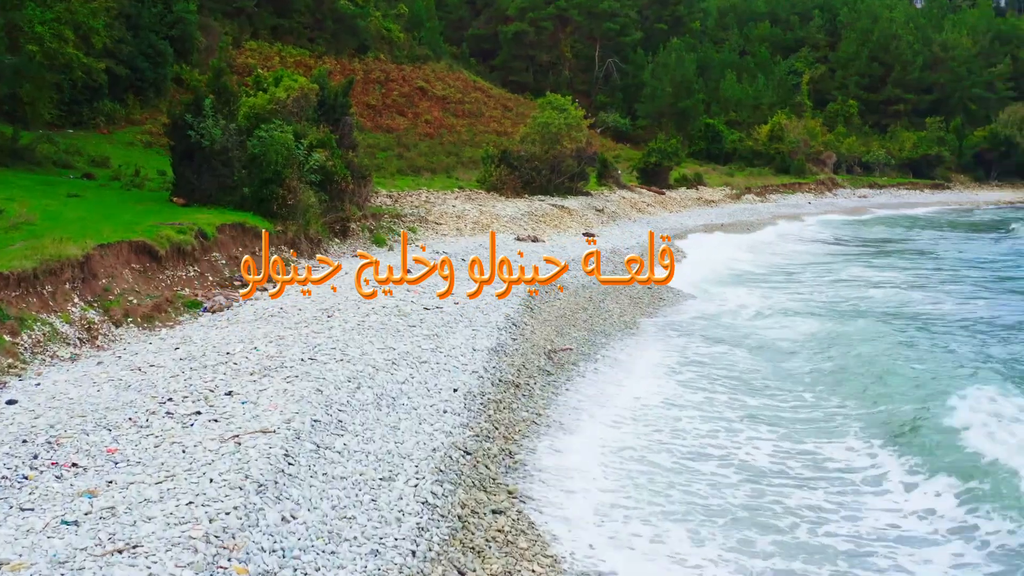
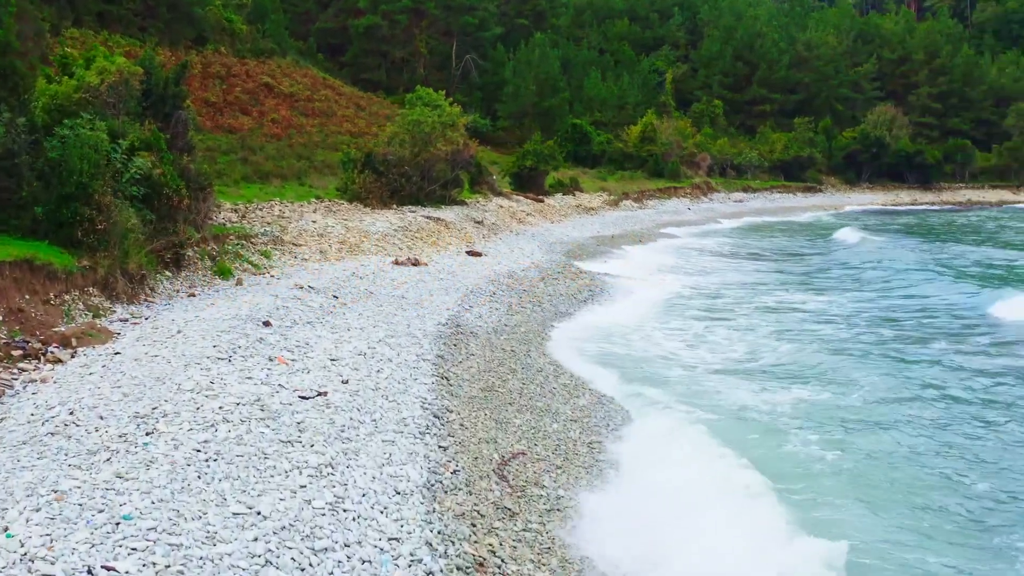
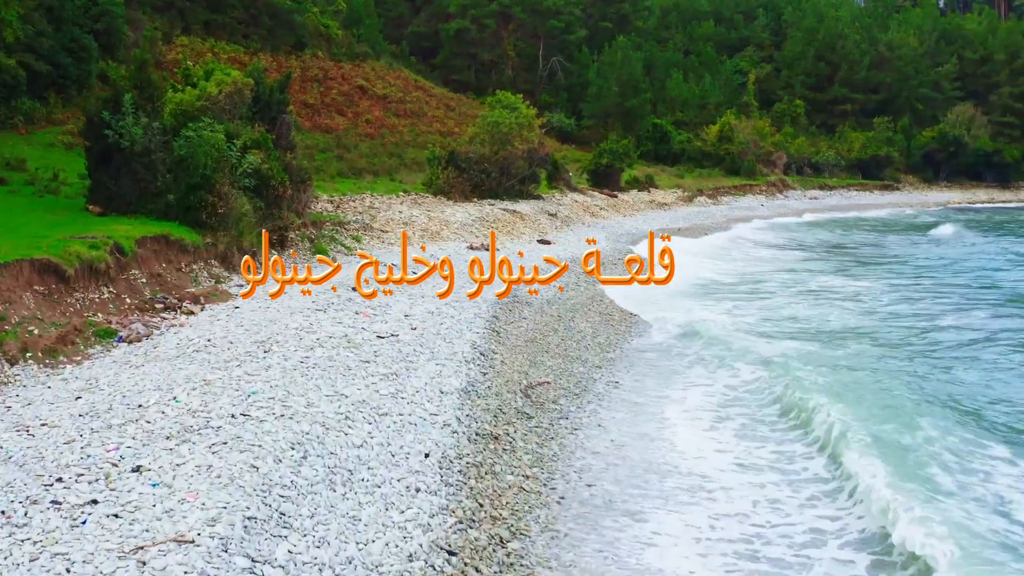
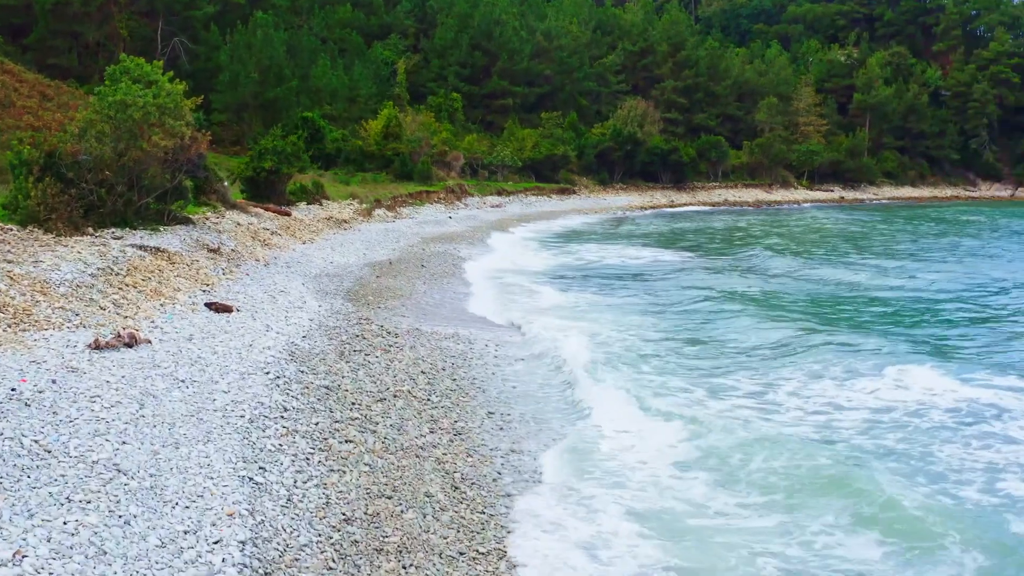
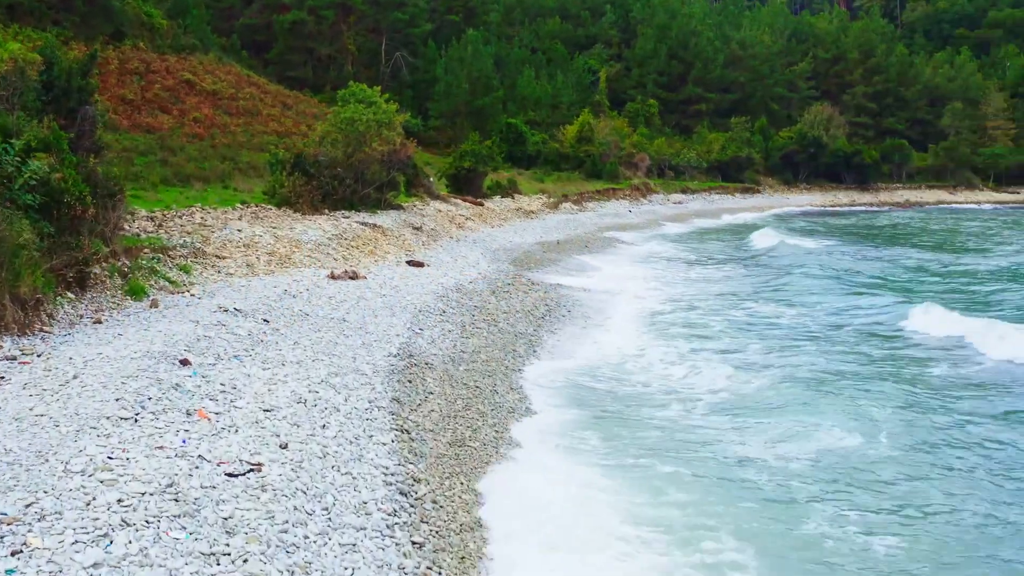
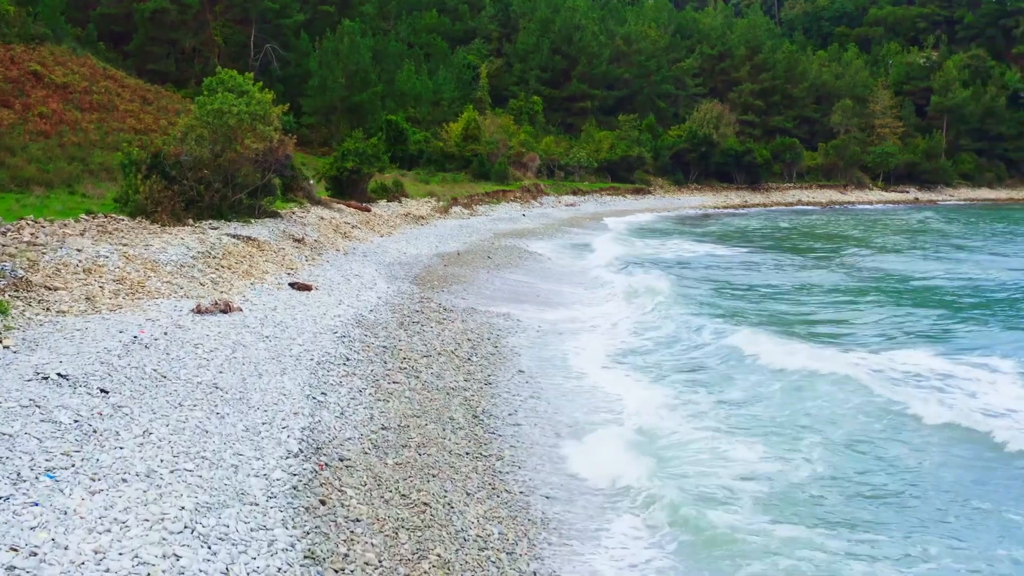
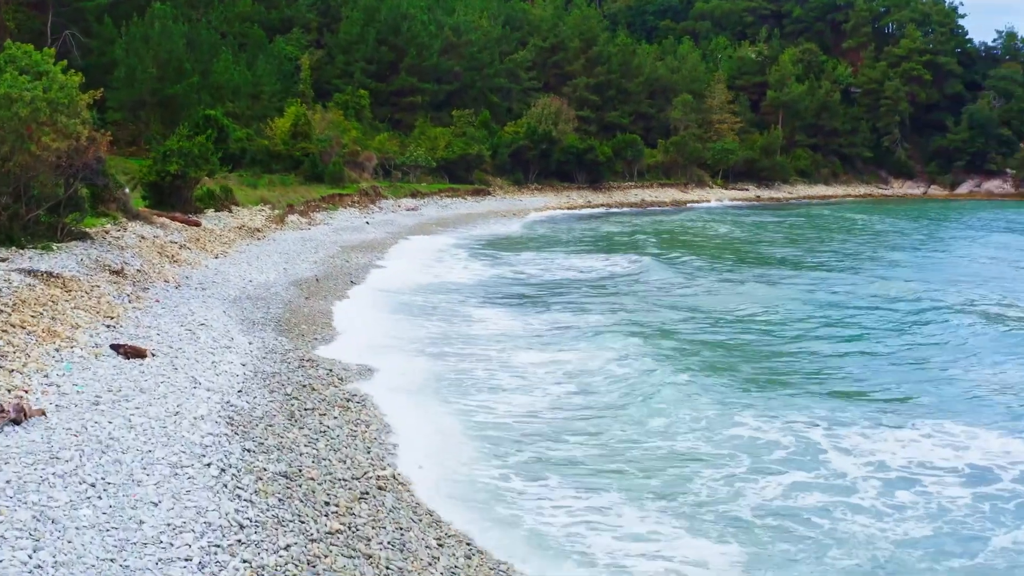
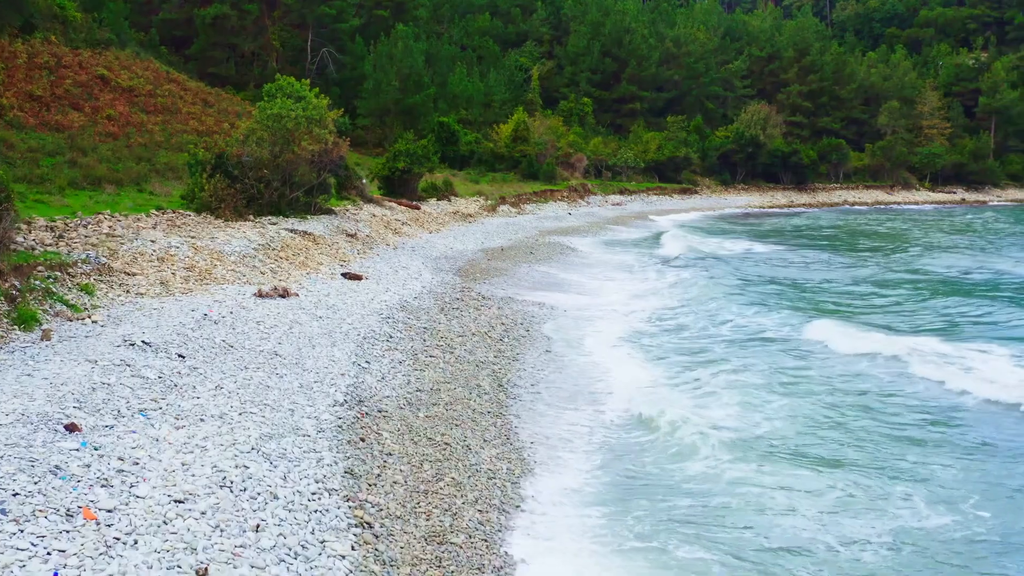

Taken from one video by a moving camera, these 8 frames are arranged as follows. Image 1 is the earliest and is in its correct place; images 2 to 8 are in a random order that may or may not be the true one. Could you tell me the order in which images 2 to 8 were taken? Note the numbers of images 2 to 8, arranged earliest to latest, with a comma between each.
3, 2, 5, 8, 6, 4, 7
